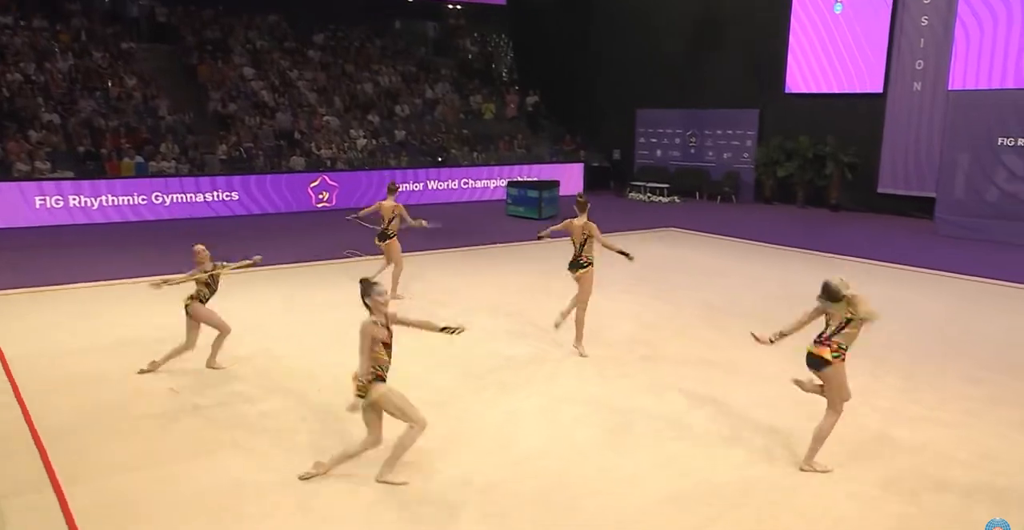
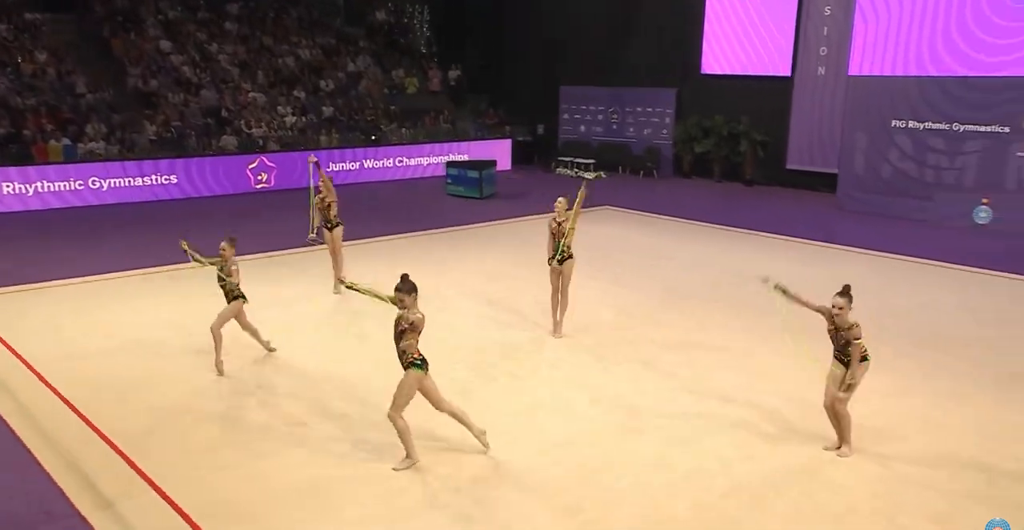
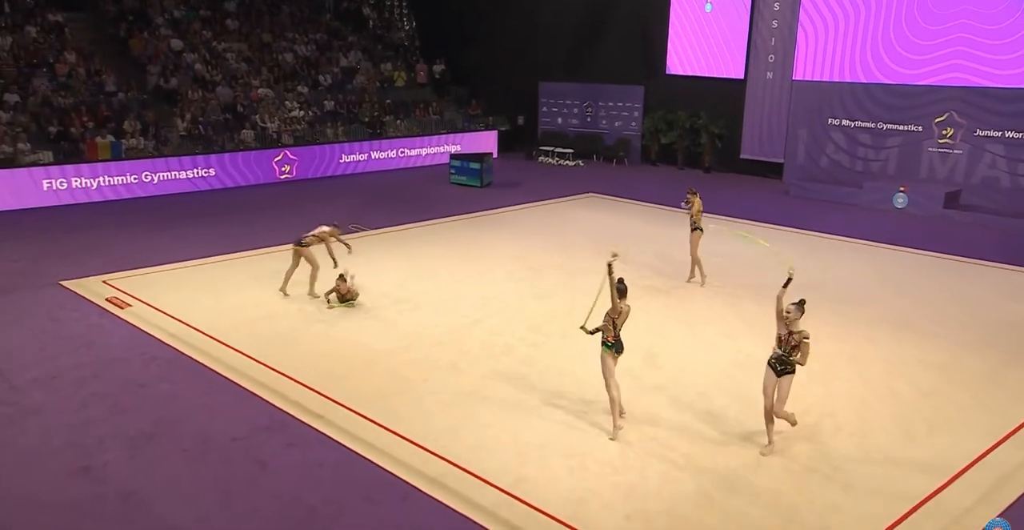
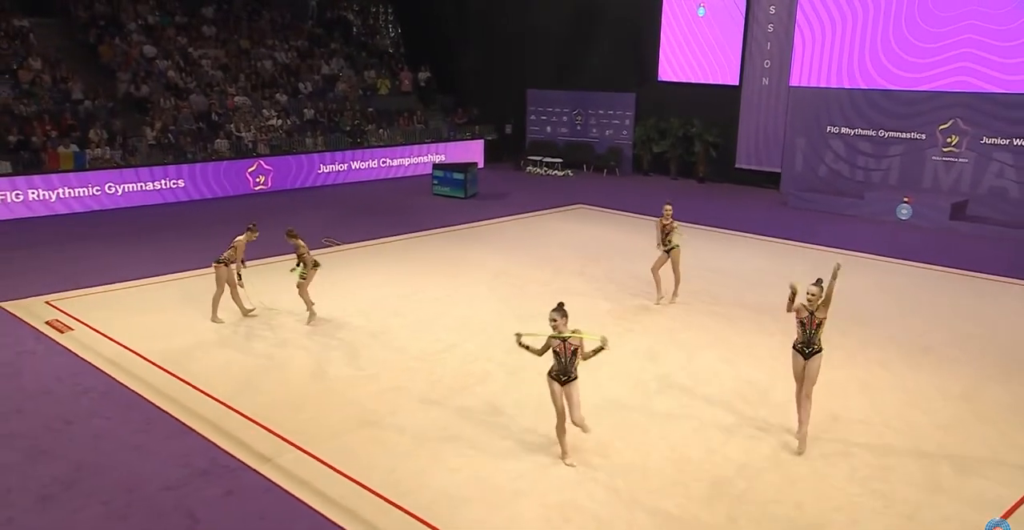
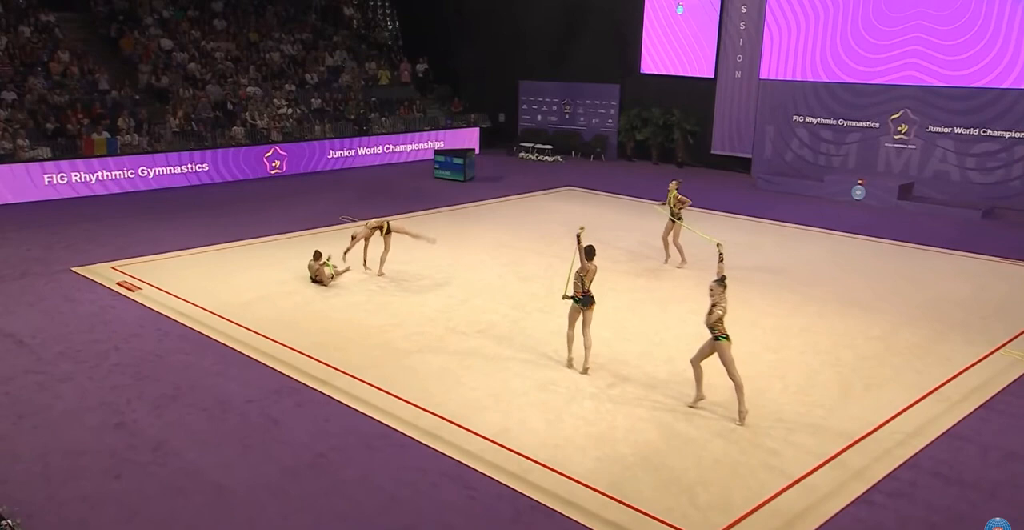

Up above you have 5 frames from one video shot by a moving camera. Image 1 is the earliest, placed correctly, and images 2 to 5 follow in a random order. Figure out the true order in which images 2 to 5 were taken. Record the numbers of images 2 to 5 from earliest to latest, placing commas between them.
2, 4, 3, 5
